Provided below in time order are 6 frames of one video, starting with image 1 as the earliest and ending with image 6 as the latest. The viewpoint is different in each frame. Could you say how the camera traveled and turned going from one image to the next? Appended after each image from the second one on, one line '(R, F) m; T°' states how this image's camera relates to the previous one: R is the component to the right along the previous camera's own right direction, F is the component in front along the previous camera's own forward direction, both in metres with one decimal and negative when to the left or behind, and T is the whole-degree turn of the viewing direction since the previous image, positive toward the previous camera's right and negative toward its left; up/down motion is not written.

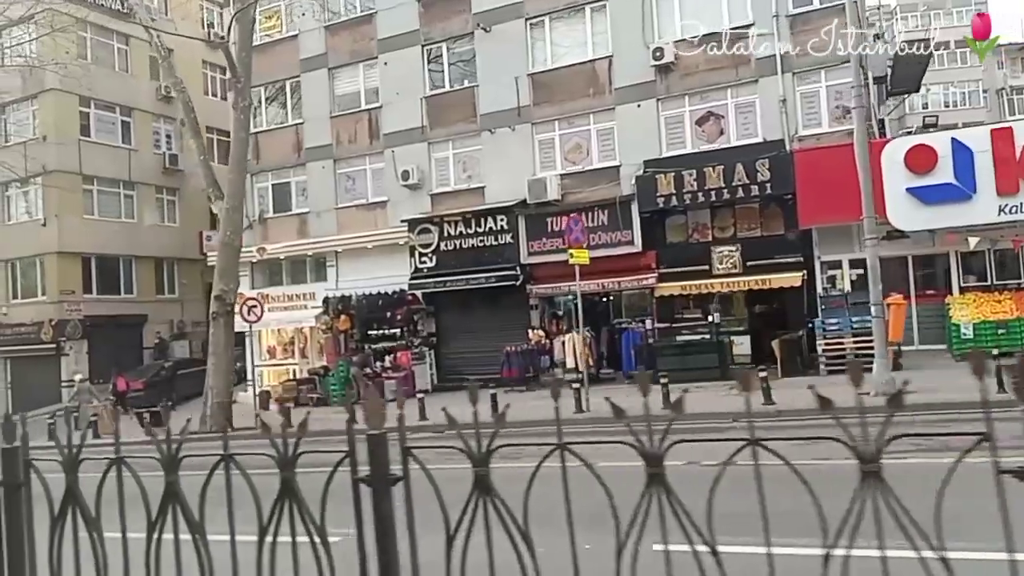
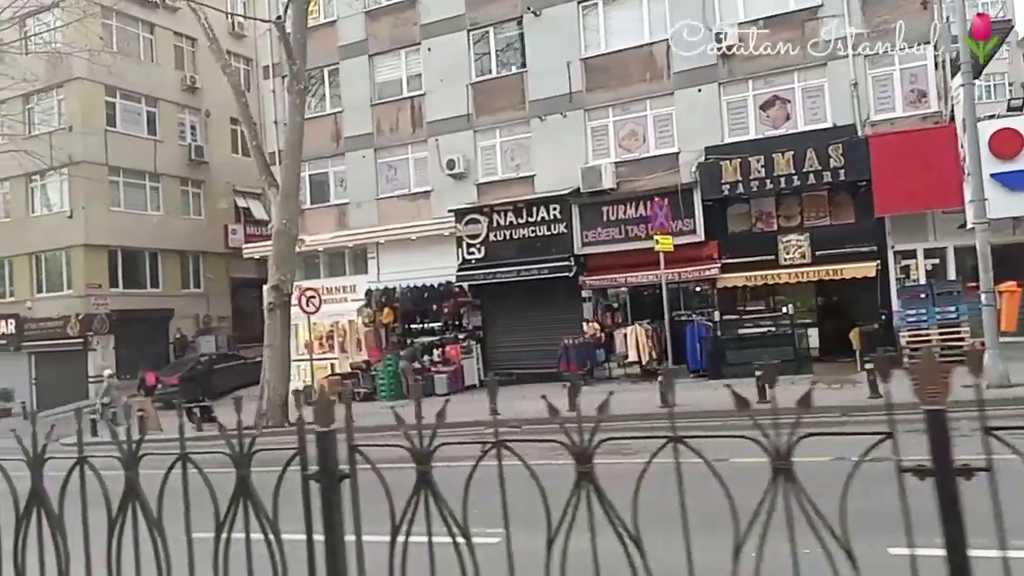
(-1.5, +0.6) m; 0°
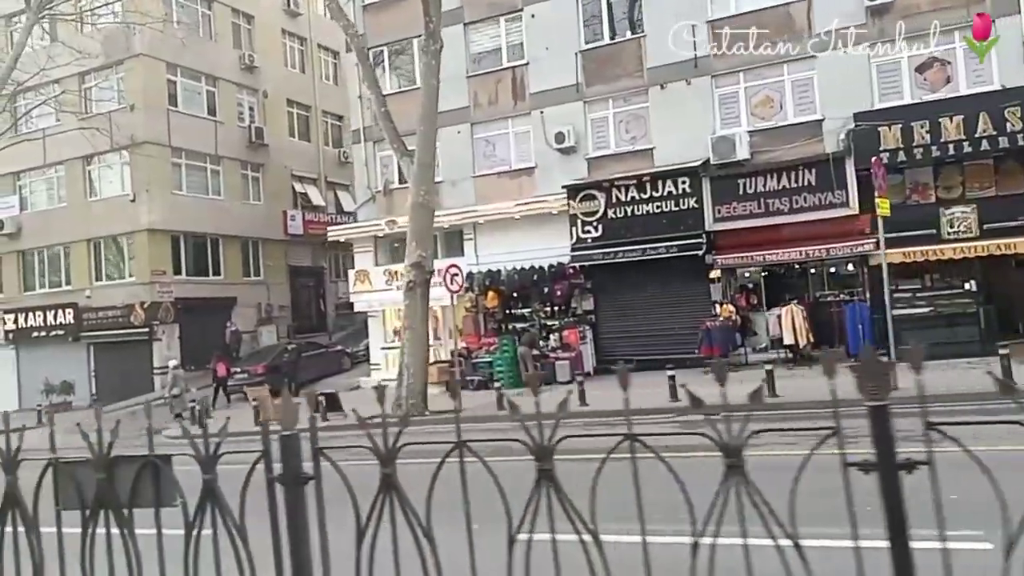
(-3.2, +1.4) m; 0°
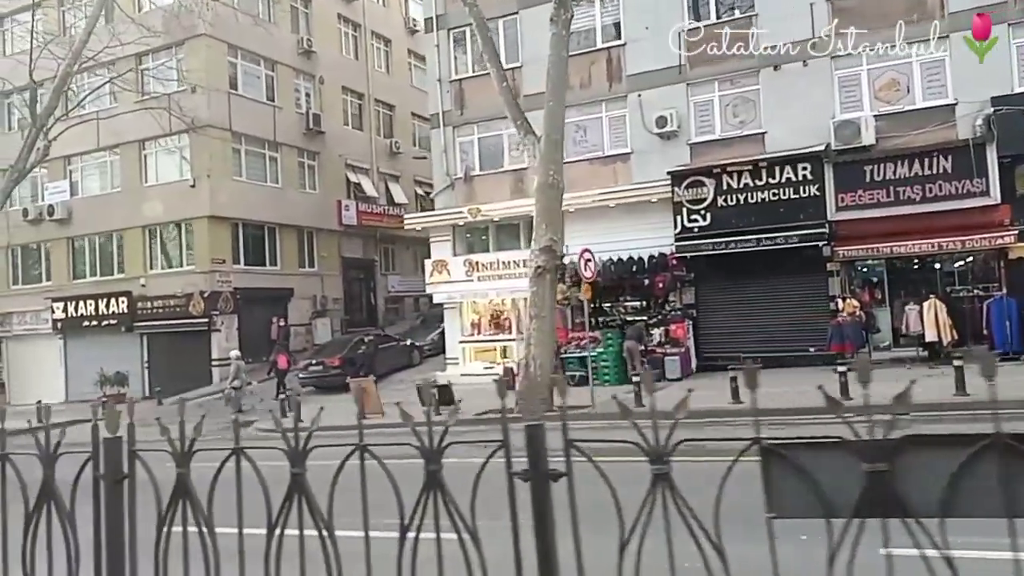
(-2.4, +1.0) m; 0°
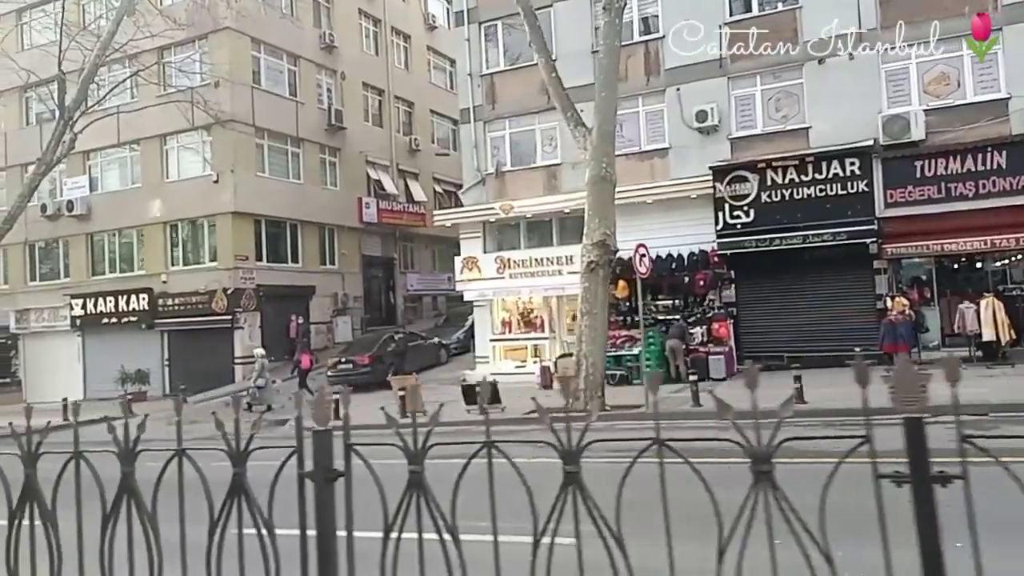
(-0.9, +0.4) m; 0°
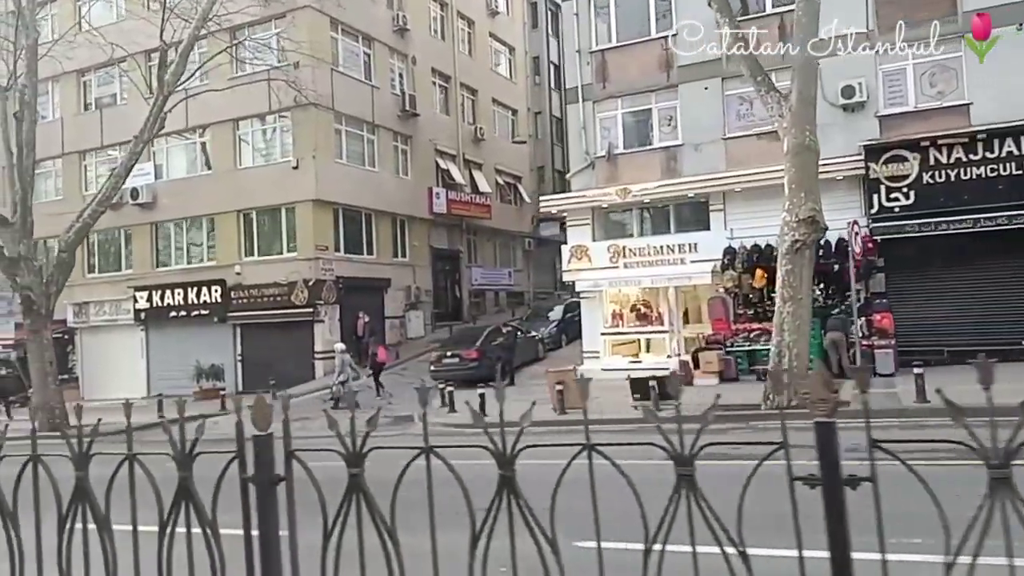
(-3.1, +1.3) m; 0°
